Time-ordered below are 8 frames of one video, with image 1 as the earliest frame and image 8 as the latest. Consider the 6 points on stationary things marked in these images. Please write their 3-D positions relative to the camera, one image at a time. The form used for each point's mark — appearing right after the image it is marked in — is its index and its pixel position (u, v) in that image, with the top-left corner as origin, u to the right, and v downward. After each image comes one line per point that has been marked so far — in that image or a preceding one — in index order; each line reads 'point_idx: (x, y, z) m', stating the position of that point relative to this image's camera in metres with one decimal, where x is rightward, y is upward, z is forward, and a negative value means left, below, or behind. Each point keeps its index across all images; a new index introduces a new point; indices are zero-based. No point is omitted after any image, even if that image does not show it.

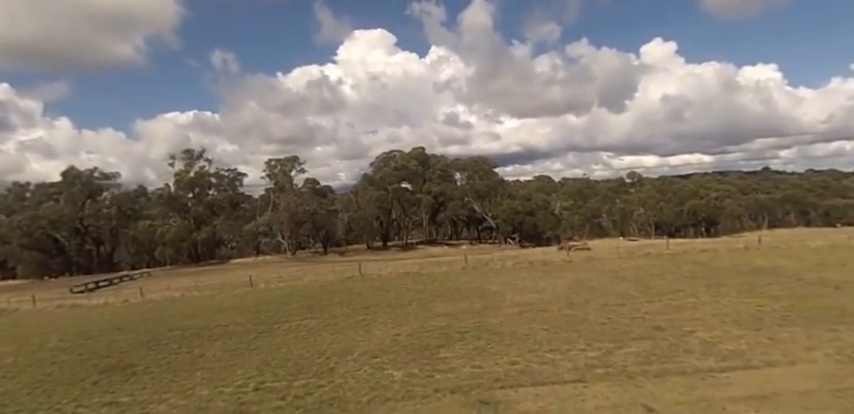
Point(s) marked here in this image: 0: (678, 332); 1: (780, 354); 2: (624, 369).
0: (+8.3, -4.1, +18.3) m
1: (+9.6, -3.9, +14.9) m
2: (+5.4, -4.4, +15.0) m
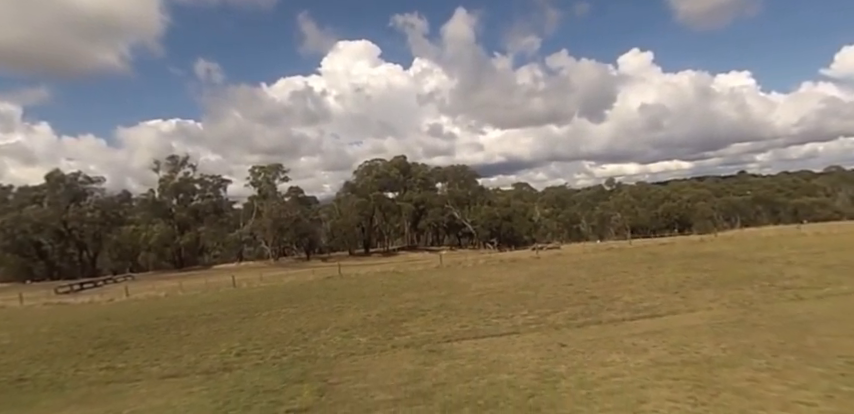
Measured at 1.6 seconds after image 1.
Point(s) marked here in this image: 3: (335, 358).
0: (+6.9, -3.5, +20.9) m
1: (+8.3, -3.2, +17.6) m
2: (+4.0, -3.7, +17.6) m
3: (-2.8, -4.6, +16.5) m
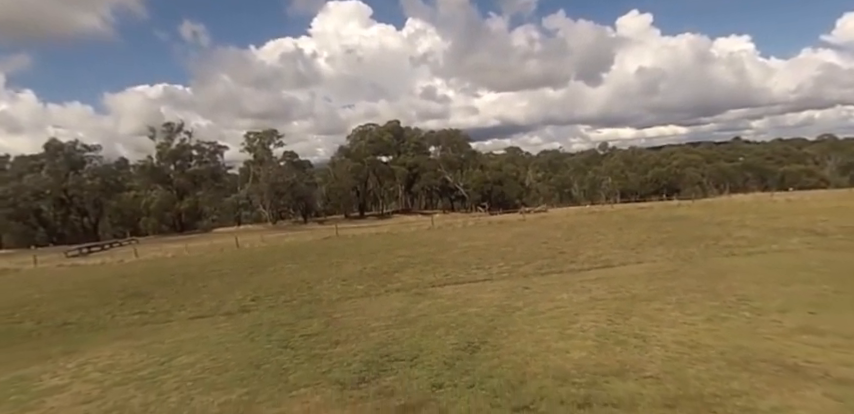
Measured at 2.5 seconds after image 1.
0: (+6.4, -2.0, +24.0) m
1: (+7.8, -2.0, +20.7) m
2: (+3.6, -2.5, +20.6) m
3: (-3.3, -3.3, +19.5) m
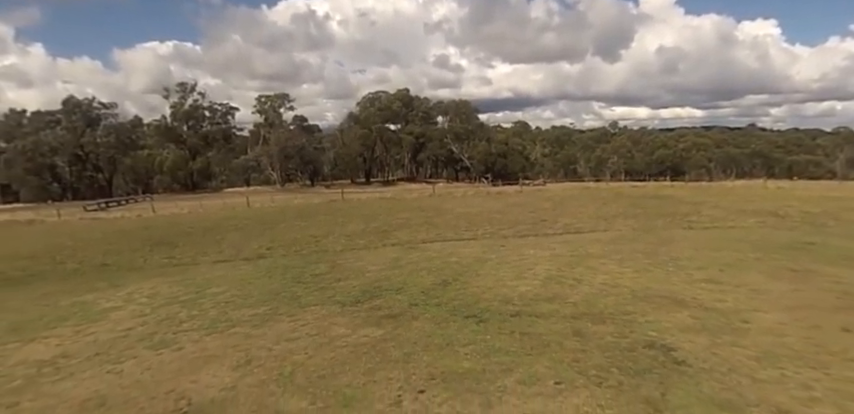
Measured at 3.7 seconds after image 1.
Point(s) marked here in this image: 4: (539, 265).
0: (+6.2, -0.7, +26.9) m
1: (+7.5, -0.9, +23.5) m
2: (+3.3, -1.2, +23.5) m
3: (-3.6, -1.8, +22.6) m
4: (+3.3, -1.7, +15.7) m
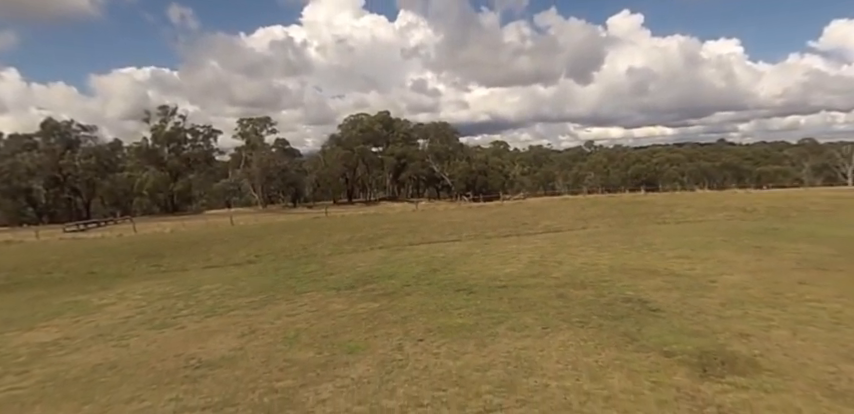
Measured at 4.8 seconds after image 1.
0: (+5.4, -0.8, +27.7) m
1: (+6.9, -0.9, +24.4) m
2: (+2.7, -1.2, +24.3) m
3: (-4.2, -2.0, +23.0) m
4: (+2.9, -1.4, +16.4) m
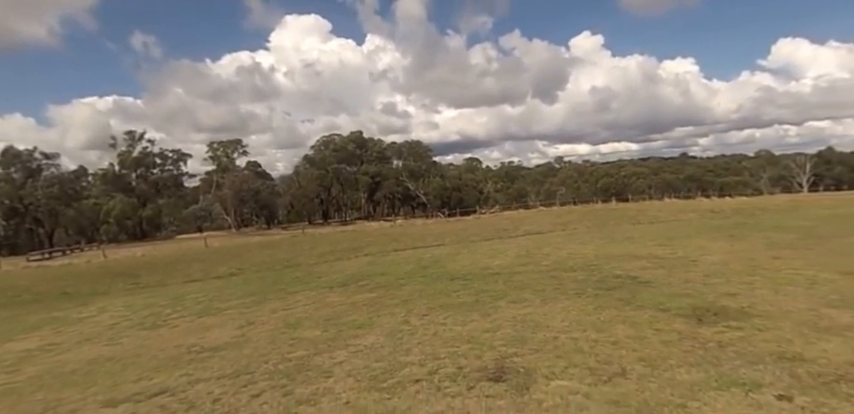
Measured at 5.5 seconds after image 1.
0: (+4.5, -1.2, +28.2) m
1: (+6.1, -1.0, +24.9) m
2: (+1.9, -1.5, +24.6) m
3: (-4.9, -2.4, +23.0) m
4: (+2.5, -1.4, +16.7) m
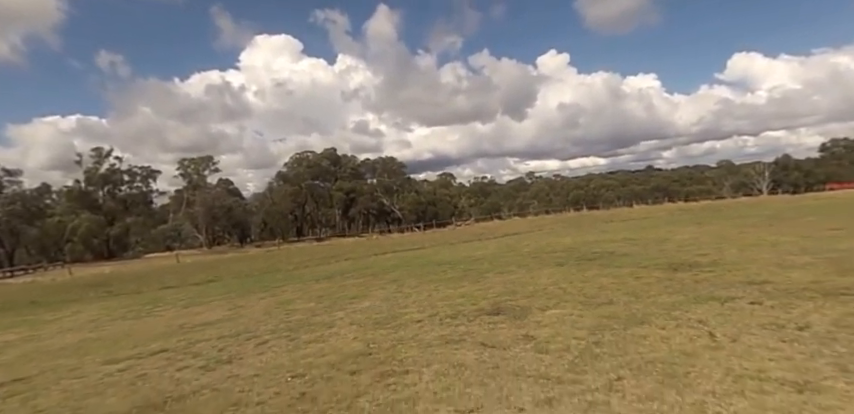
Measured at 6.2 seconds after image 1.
0: (+3.4, -1.4, +28.6) m
1: (+5.1, -1.1, +25.5) m
2: (+0.9, -1.6, +24.9) m
3: (-5.7, -2.6, +23.0) m
4: (+2.0, -1.2, +17.1) m
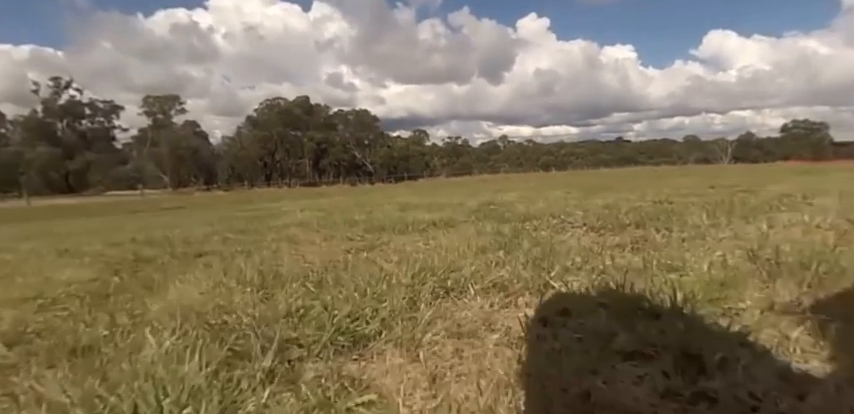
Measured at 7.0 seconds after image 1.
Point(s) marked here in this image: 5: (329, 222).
0: (+2.0, +1.1, +28.8) m
1: (+3.9, +1.0, +25.8) m
2: (-0.3, +0.7, +25.0) m
3: (-6.9, 0.0, +22.8) m
4: (+1.2, +0.4, +17.3) m
5: (-2.3, 0.0, +12.8) m
